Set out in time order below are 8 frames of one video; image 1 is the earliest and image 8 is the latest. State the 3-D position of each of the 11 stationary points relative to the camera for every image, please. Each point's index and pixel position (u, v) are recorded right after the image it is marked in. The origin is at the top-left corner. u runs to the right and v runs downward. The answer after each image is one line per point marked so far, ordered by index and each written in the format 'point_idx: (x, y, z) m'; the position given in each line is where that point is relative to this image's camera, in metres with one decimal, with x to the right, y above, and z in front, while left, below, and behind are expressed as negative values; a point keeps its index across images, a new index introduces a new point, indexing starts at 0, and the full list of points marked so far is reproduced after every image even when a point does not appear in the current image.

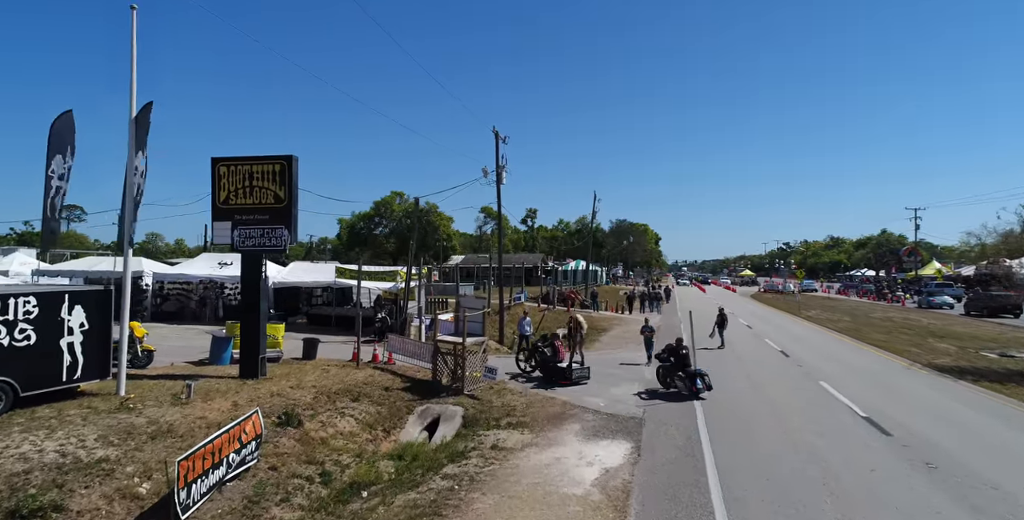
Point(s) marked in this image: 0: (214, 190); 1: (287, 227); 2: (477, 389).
0: (-7.0, +1.7, +15.3) m
1: (-5.2, +0.8, +15.1) m
2: (-0.9, -3.2, +16.0) m
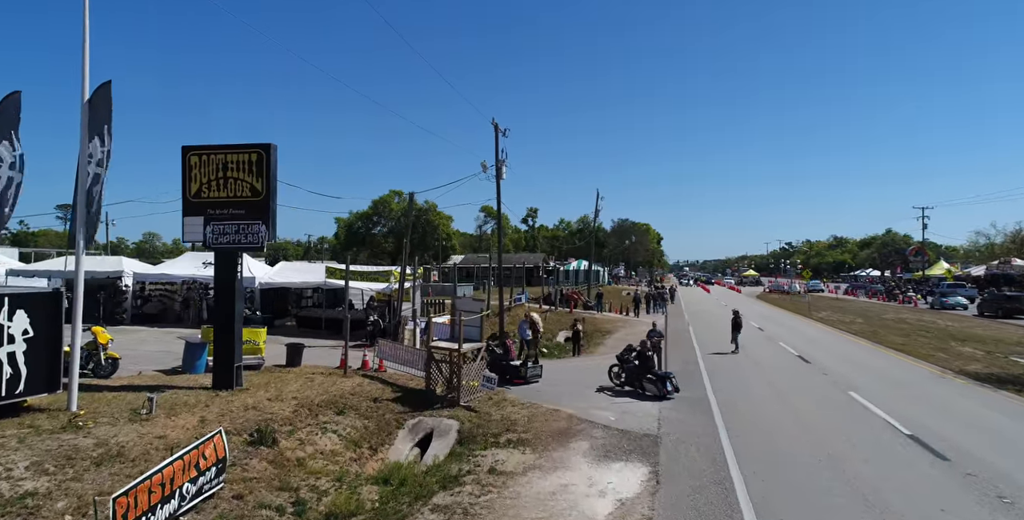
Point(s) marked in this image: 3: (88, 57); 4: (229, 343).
0: (-7.0, +1.7, +14.0) m
1: (-5.2, +0.8, +13.7) m
2: (-0.9, -3.1, +14.6) m
3: (-7.3, +3.5, +11.3) m
4: (-6.0, -1.8, +13.9) m
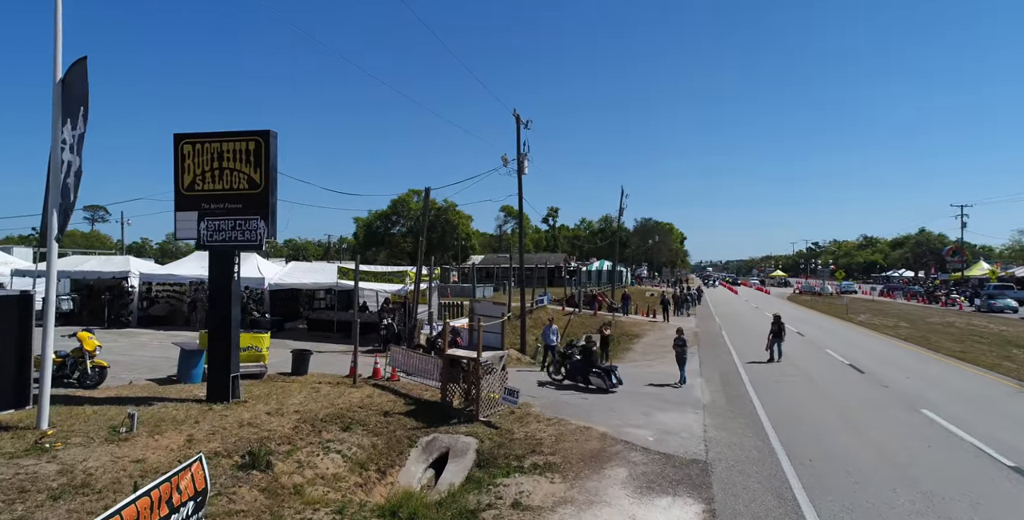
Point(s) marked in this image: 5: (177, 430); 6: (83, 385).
0: (-6.6, +1.7, +12.7) m
1: (-4.8, +0.8, +12.4) m
2: (-0.4, -3.1, +13.2) m
3: (-6.9, +3.5, +10.0) m
4: (-5.6, -1.8, +12.6) m
5: (-5.6, -2.8, +10.8) m
6: (-8.8, -2.6, +13.3) m
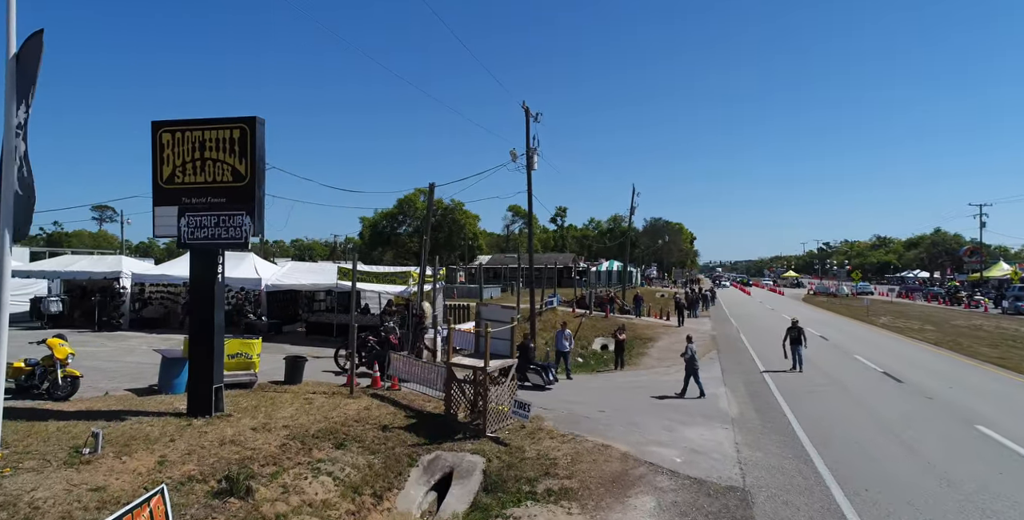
0: (-6.4, +1.7, +11.6) m
1: (-4.6, +0.8, +11.3) m
2: (-0.2, -3.1, +12.0) m
3: (-6.8, +3.5, +8.9) m
4: (-5.4, -1.8, +11.4) m
5: (-5.4, -2.8, +9.7) m
6: (-8.6, -2.6, +12.2) m
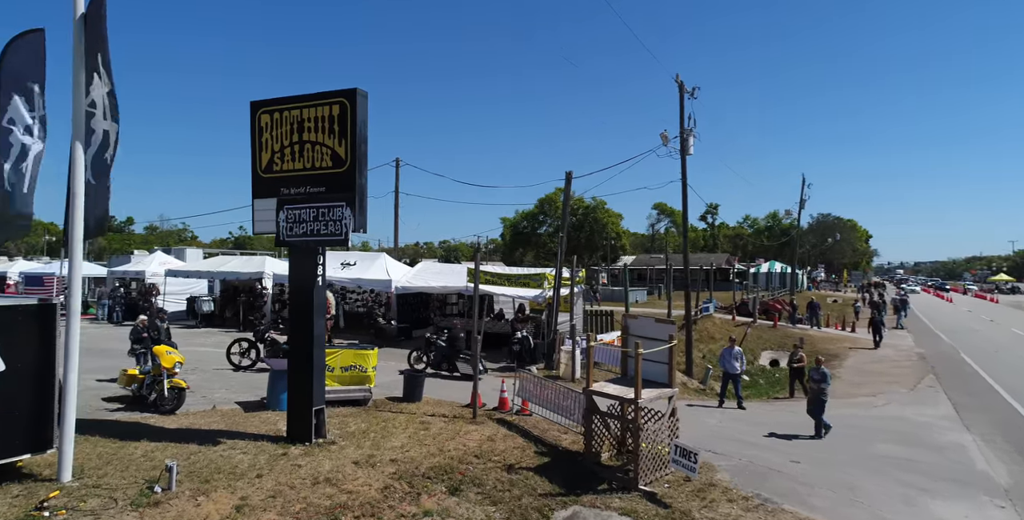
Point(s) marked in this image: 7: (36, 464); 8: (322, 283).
0: (-4.0, +1.7, +10.2) m
1: (-2.4, +0.8, +9.5) m
2: (+2.1, -3.1, +9.2) m
3: (-5.0, +3.5, +7.6) m
4: (-3.1, -1.8, +9.8) m
5: (-3.5, -2.8, +8.1) m
6: (-6.1, -2.6, +11.2) m
7: (-6.6, -2.9, +9.1) m
8: (-2.9, -0.4, +9.8) m
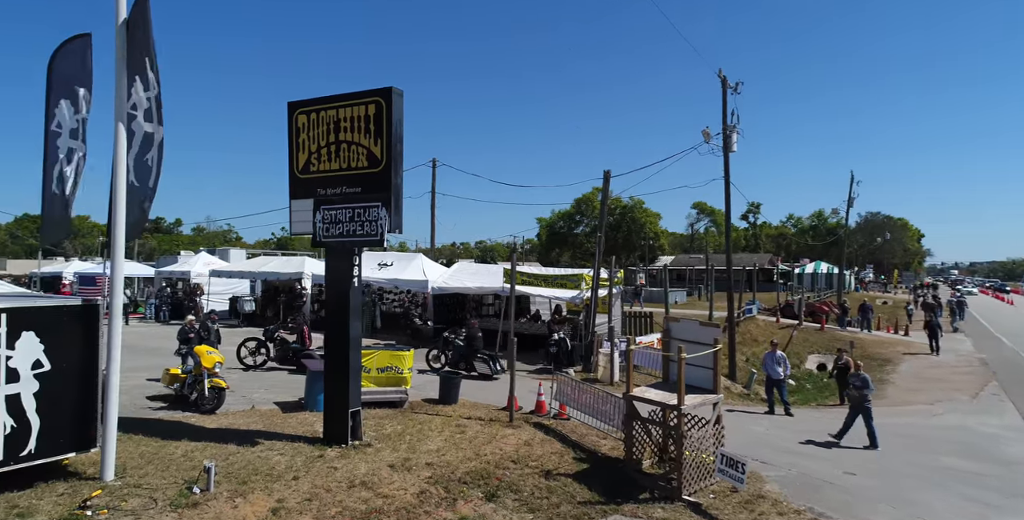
0: (-3.5, +1.7, +10.1) m
1: (-1.8, +0.8, +9.4) m
2: (+2.6, -3.1, +8.8) m
3: (-4.6, +3.5, +7.7) m
4: (-2.5, -1.8, +9.7) m
5: (-3.1, -2.9, +8.1) m
6: (-5.5, -2.6, +11.3) m
7: (-6.1, -2.9, +9.3) m
8: (-2.3, -0.4, +9.8) m
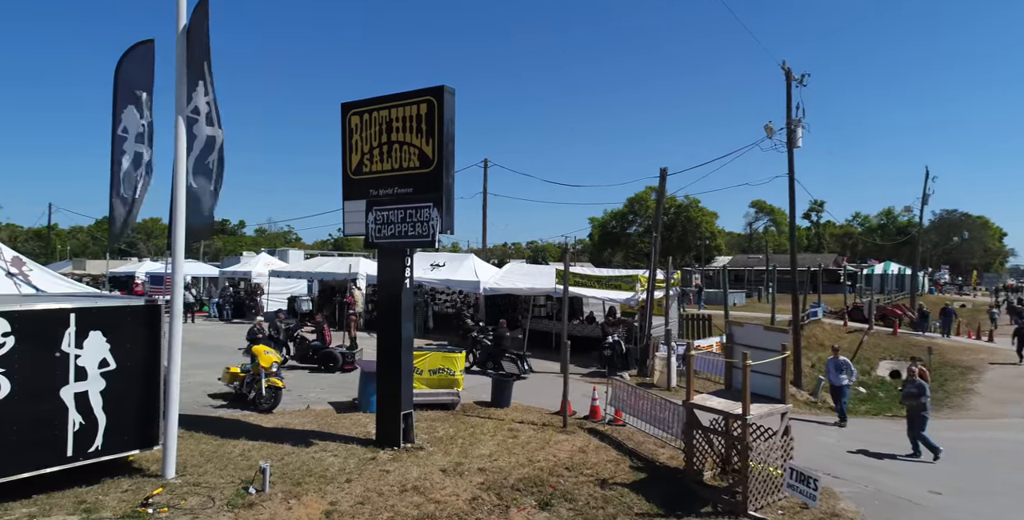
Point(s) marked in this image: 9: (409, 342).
0: (-2.6, +1.7, +10.1) m
1: (-1.1, +0.8, +9.2) m
2: (+3.3, -3.2, +8.4) m
3: (-4.0, +3.5, +7.8) m
4: (-1.7, -1.8, +9.6) m
5: (-2.4, -2.9, +8.0) m
6: (-4.5, -2.6, +11.5) m
7: (-5.3, -2.9, +9.5) m
8: (-1.5, -0.4, +9.7) m
9: (-1.5, -1.2, +9.7) m
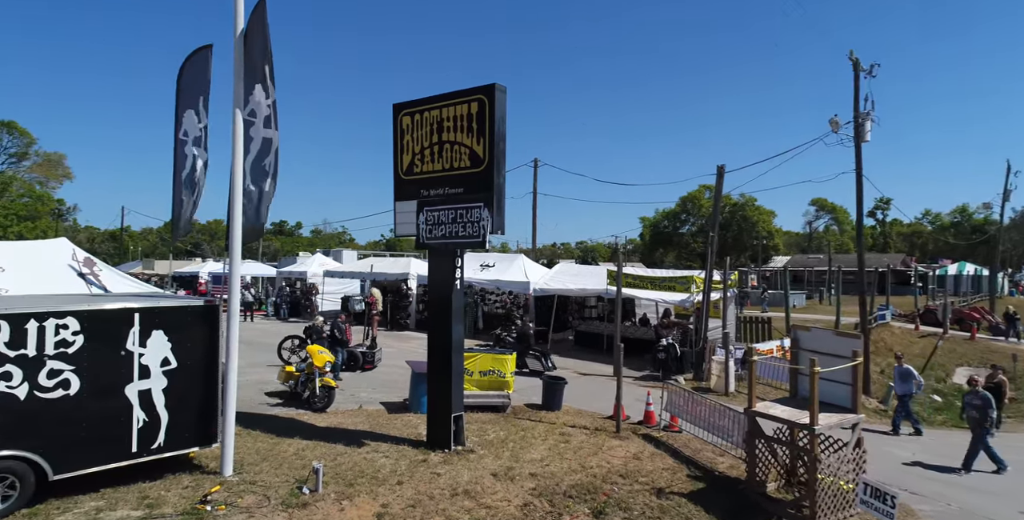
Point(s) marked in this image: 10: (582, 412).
0: (-1.8, +1.7, +10.1) m
1: (-0.3, +0.8, +9.1) m
2: (+4.0, -3.2, +7.9) m
3: (-3.3, +3.5, +7.8) m
4: (-1.0, -1.8, +9.5) m
5: (-1.7, -2.9, +8.0) m
6: (-3.6, -2.6, +11.6) m
7: (-4.6, -2.9, +9.7) m
8: (-0.7, -0.4, +9.6) m
9: (-0.8, -1.2, +9.6) m
10: (+1.3, -2.9, +12.3) m
